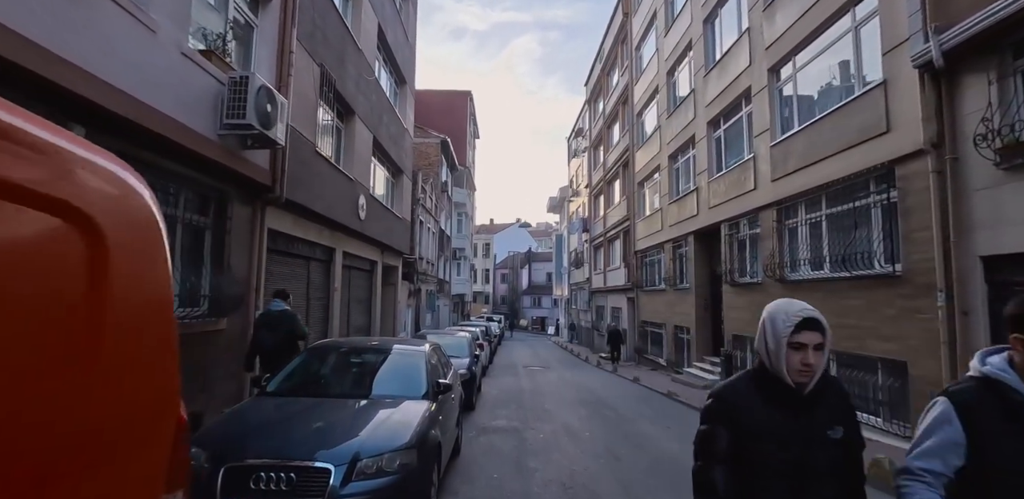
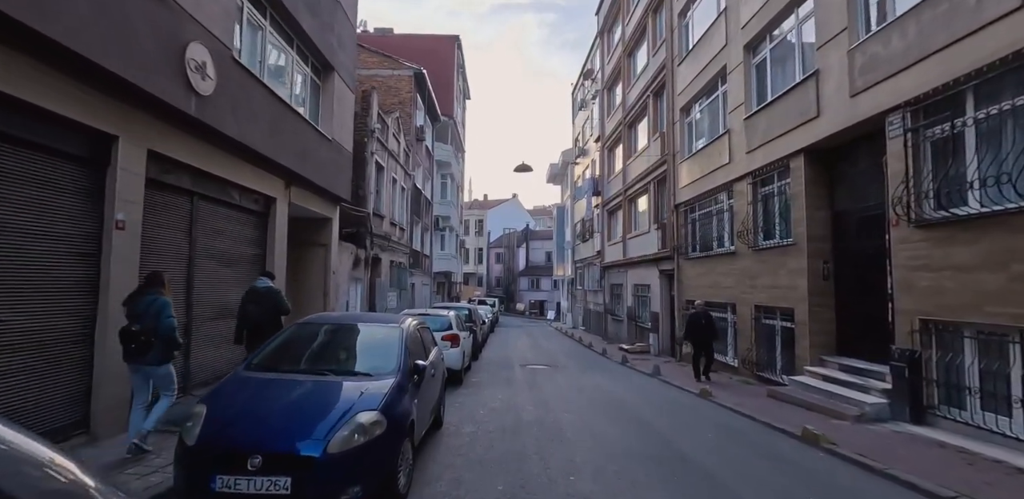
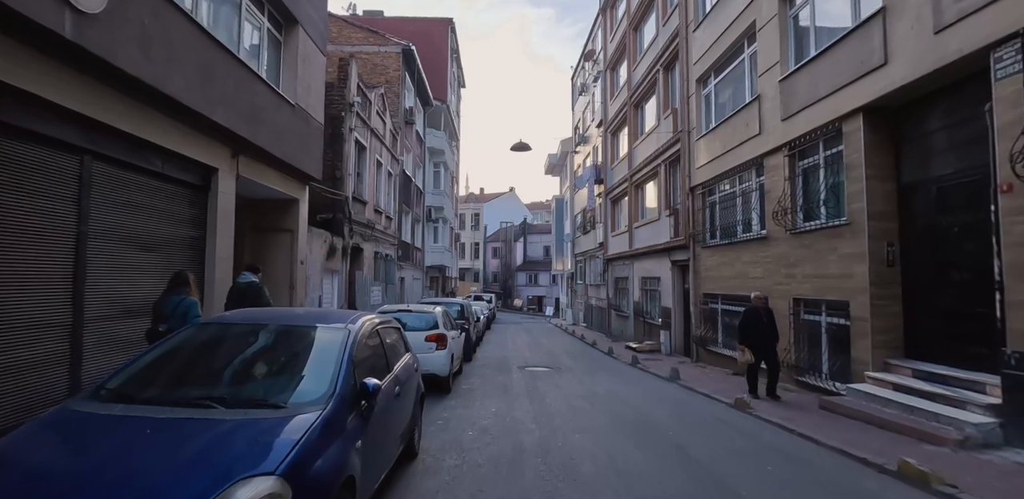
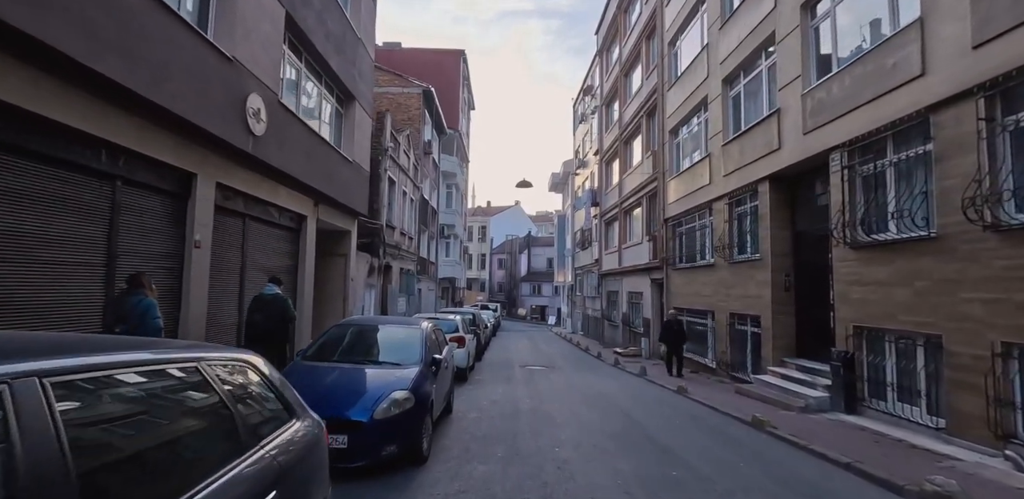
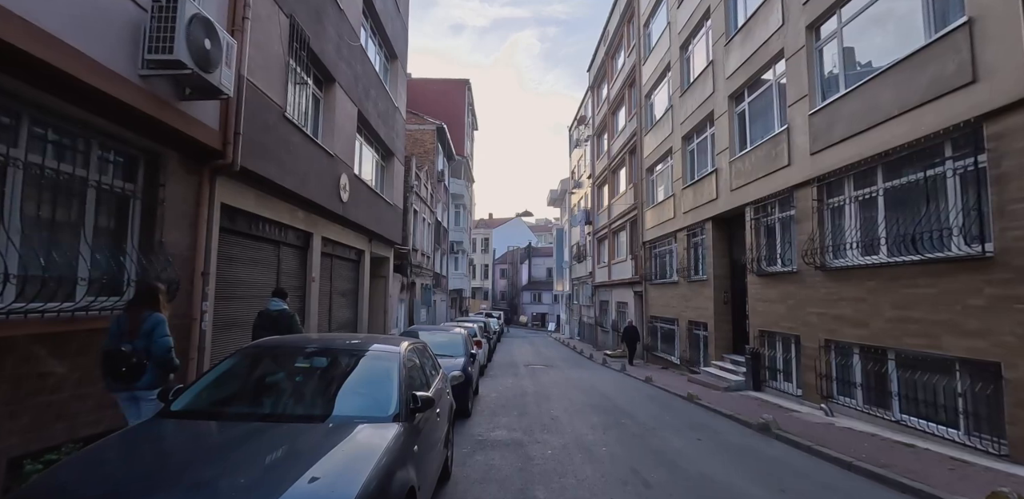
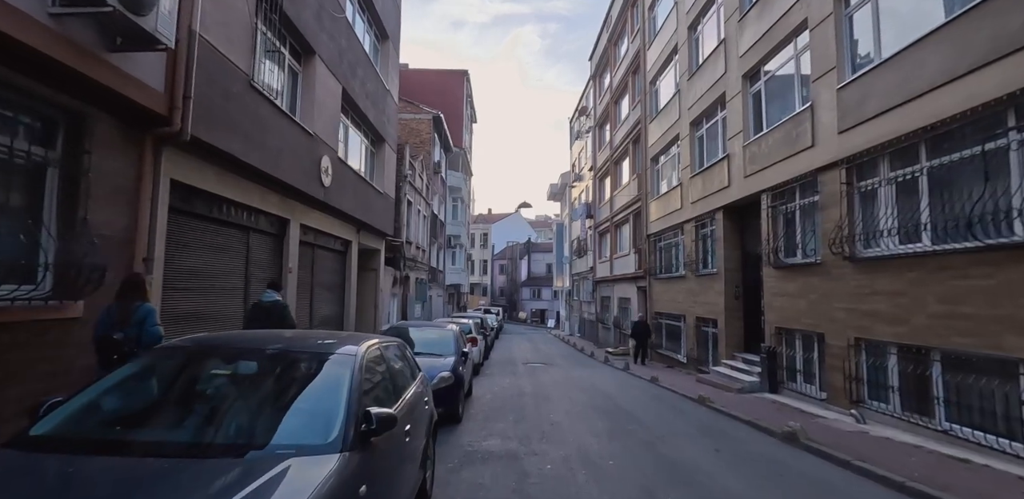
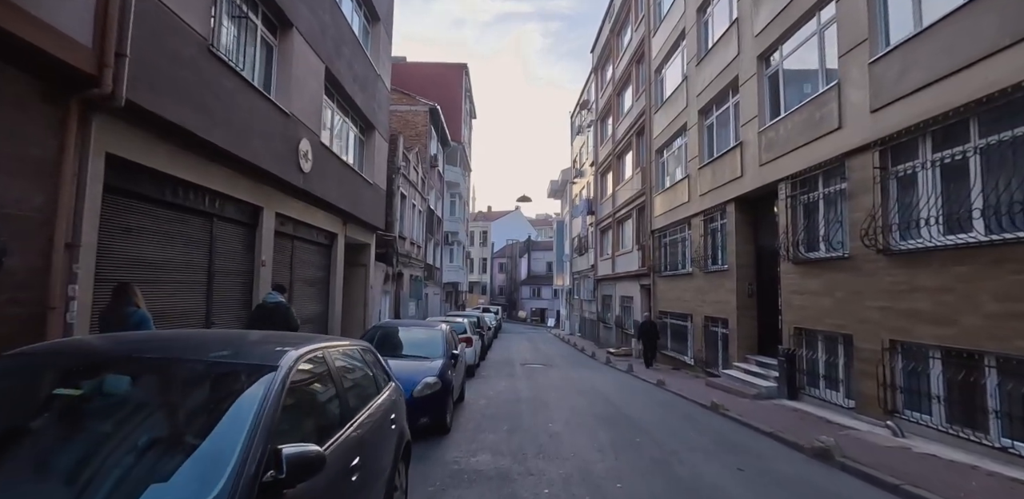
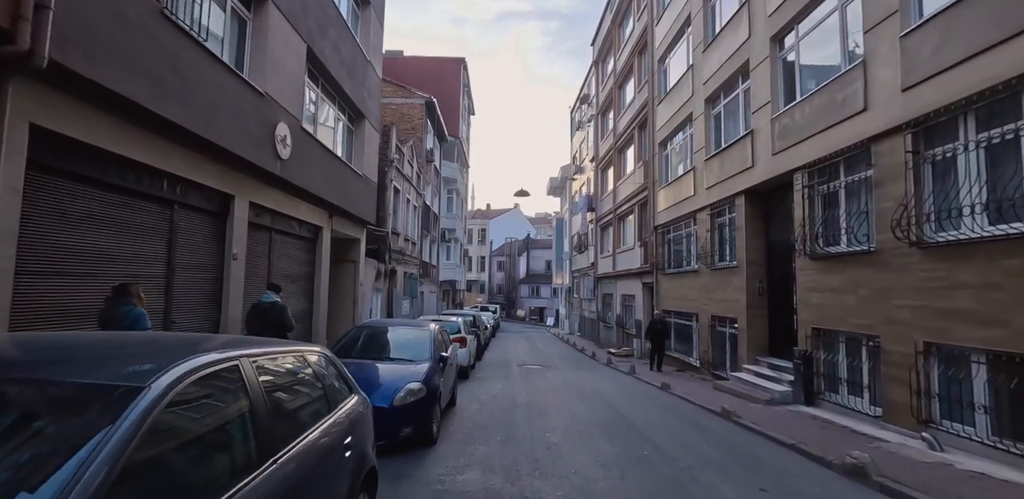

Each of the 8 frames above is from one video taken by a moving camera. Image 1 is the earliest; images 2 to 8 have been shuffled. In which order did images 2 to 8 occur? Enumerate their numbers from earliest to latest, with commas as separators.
5, 6, 7, 8, 4, 2, 3
